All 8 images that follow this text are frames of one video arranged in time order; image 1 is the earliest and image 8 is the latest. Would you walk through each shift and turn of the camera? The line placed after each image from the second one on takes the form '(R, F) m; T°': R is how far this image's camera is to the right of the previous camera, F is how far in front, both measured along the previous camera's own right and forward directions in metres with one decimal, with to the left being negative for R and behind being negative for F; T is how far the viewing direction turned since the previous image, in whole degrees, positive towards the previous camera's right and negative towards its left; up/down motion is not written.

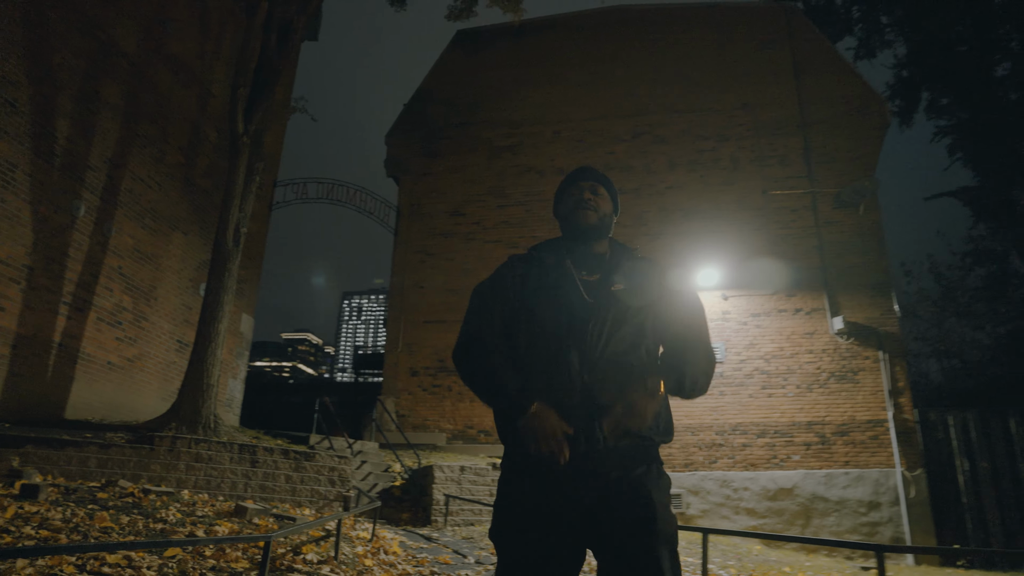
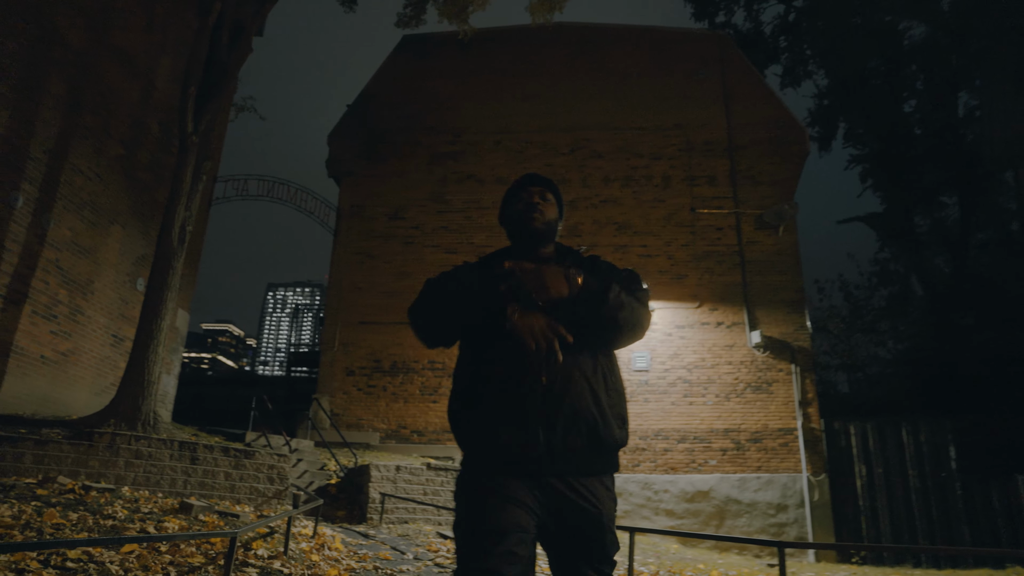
(-0.2, -0.5) m; +6°
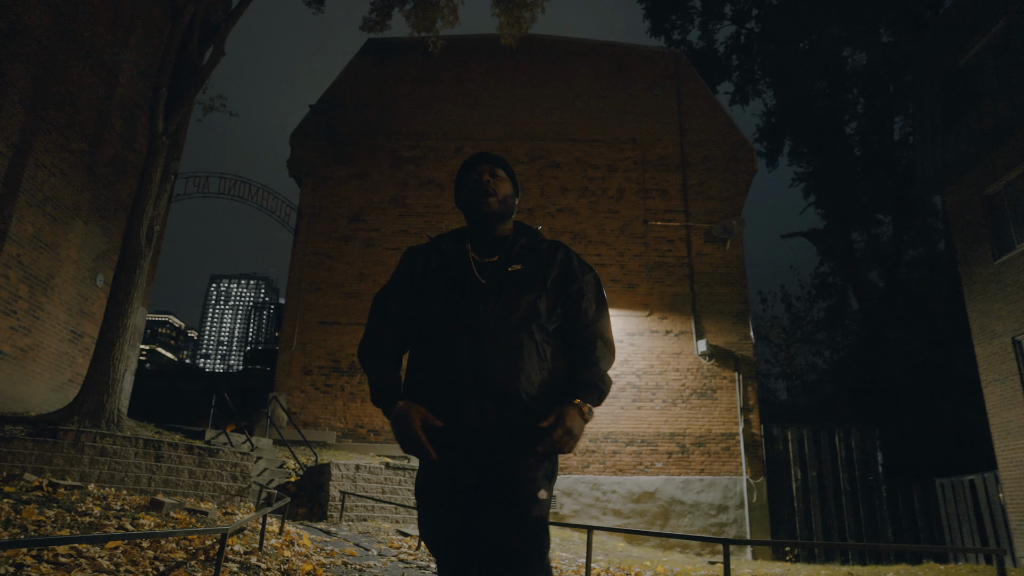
(-0.2, -0.5) m; +4°
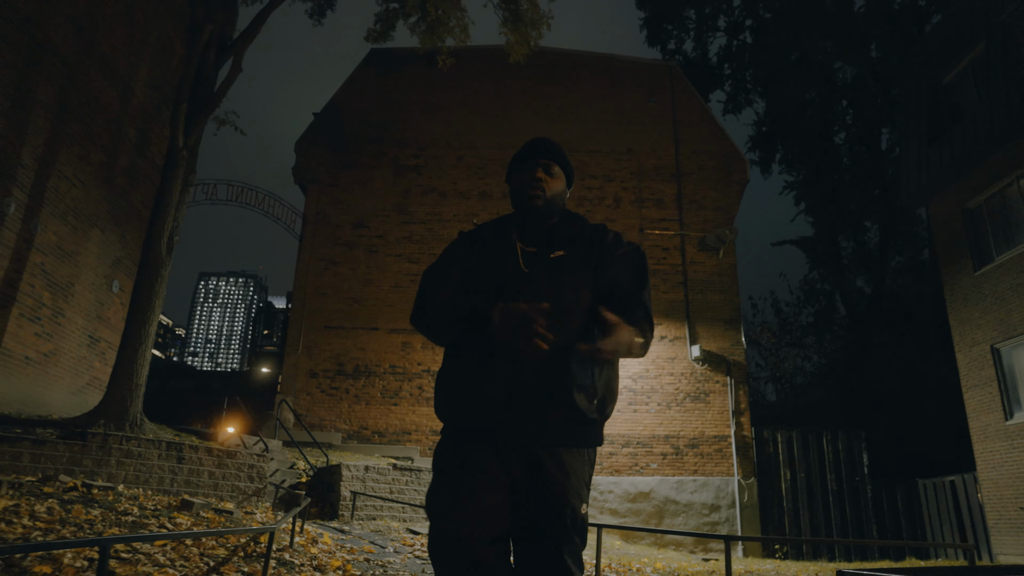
(-0.3, -0.5) m; +1°
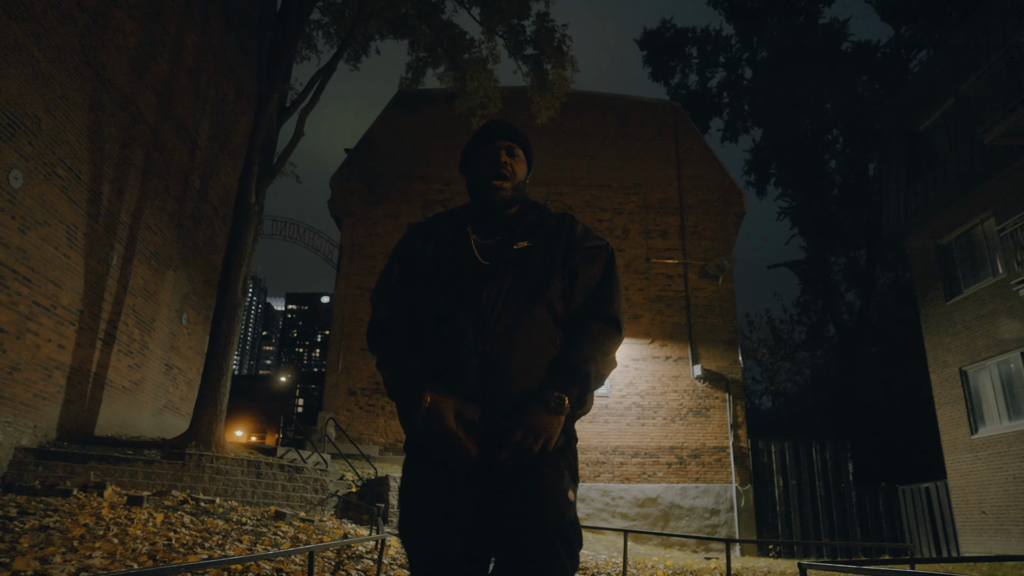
(-0.6, -1.7) m; 0°
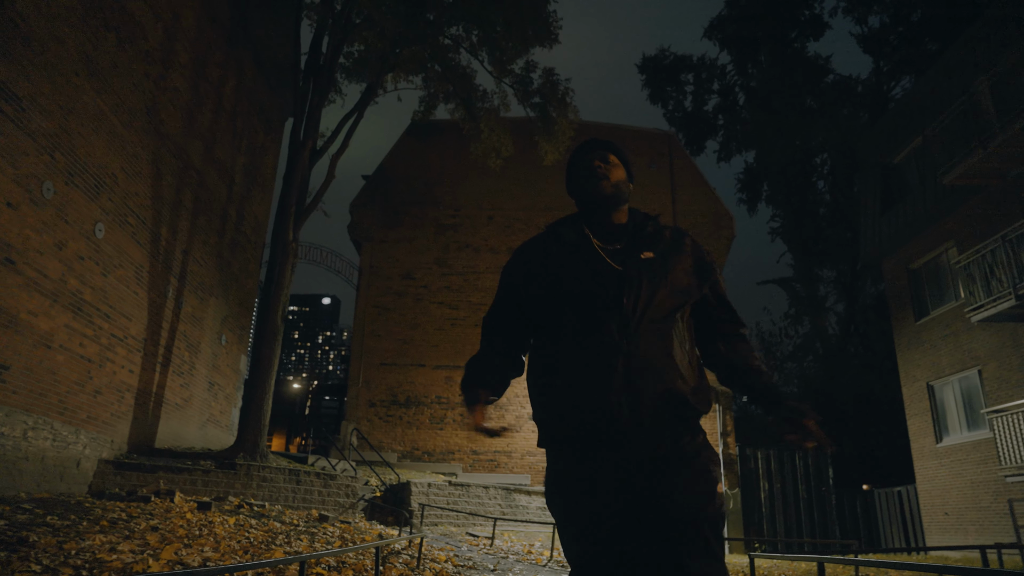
(-0.2, -1.5) m; 0°
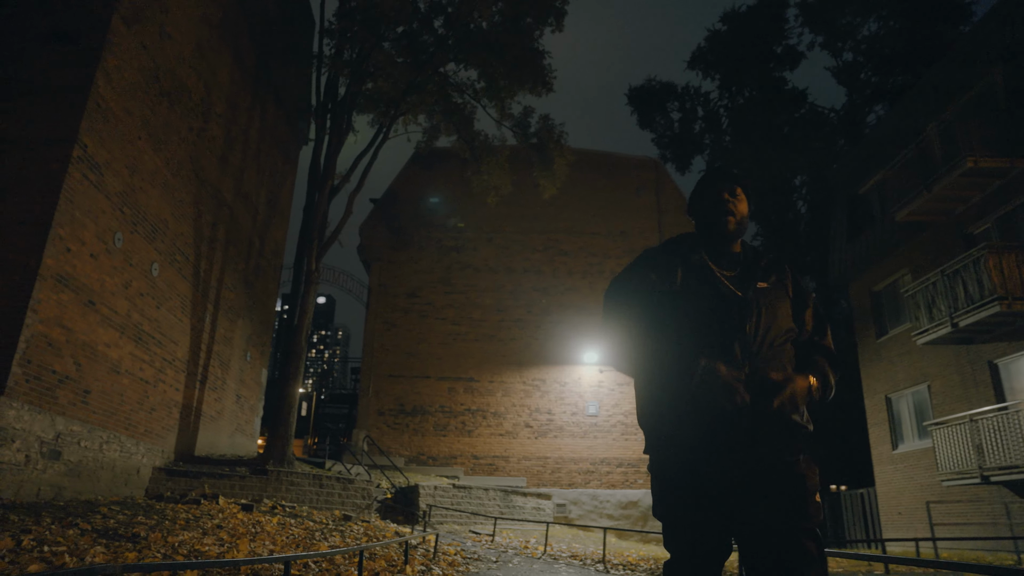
(-0.1, -1.7) m; 0°
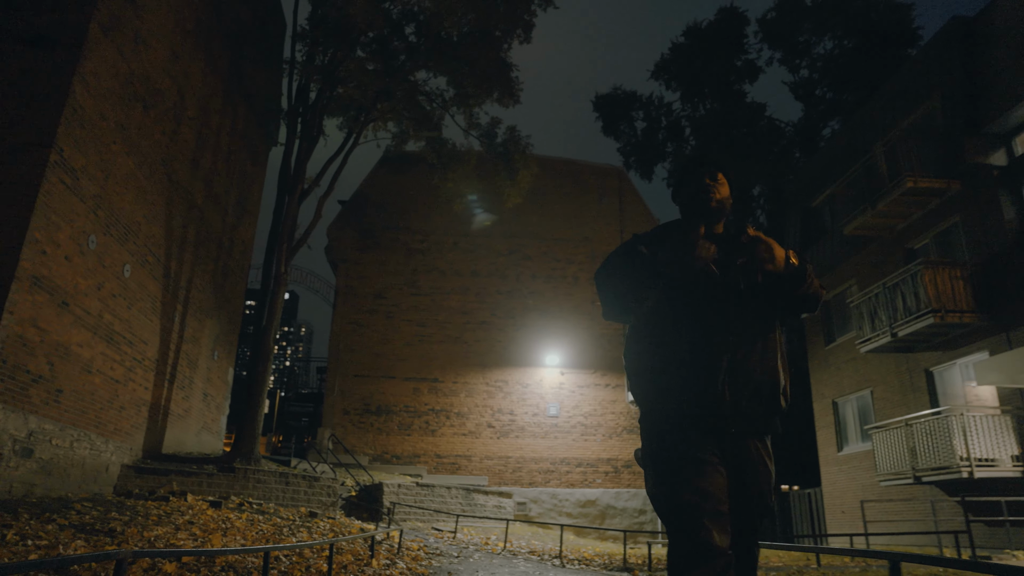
(0.0, -0.6) m; +3°
